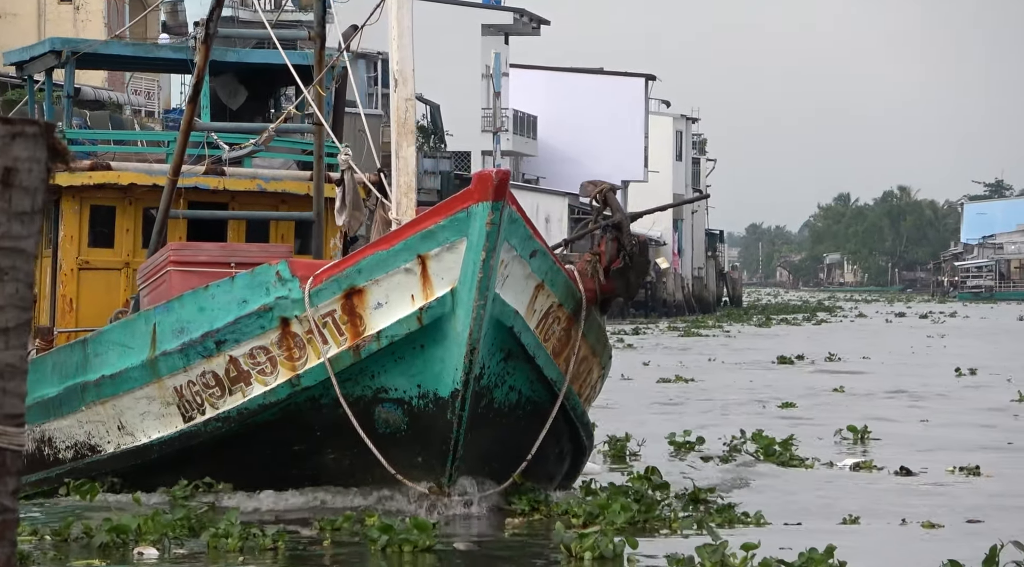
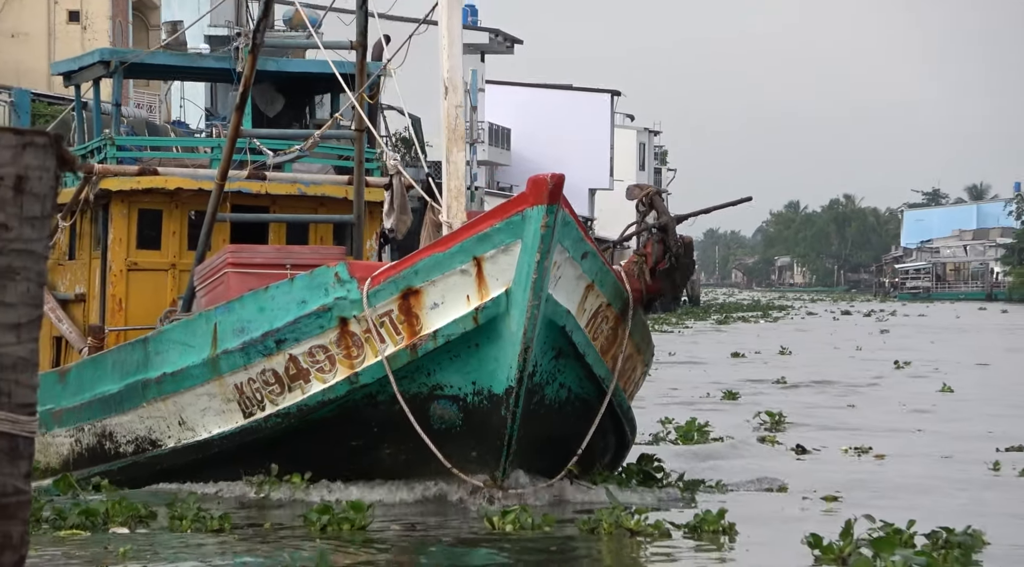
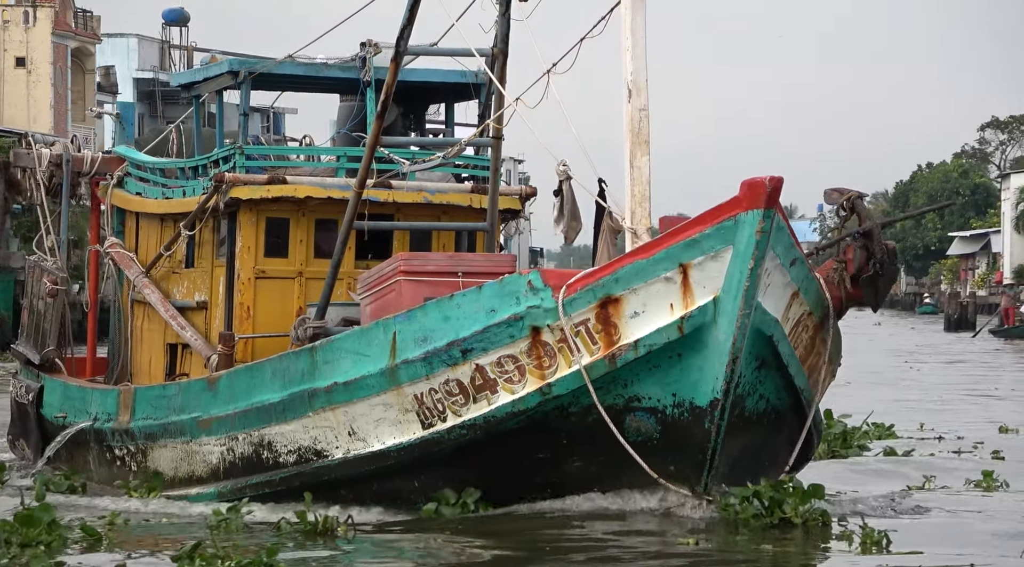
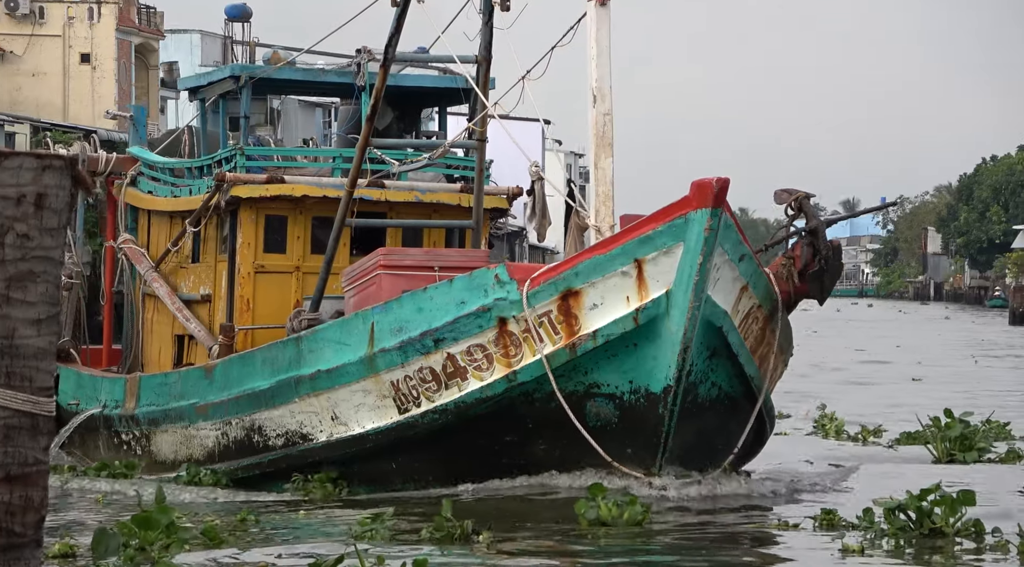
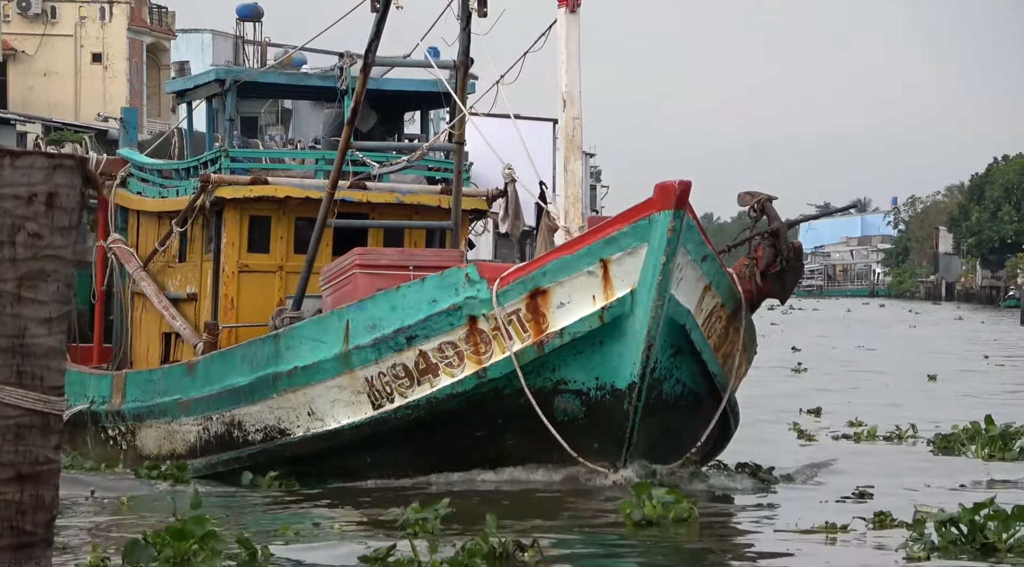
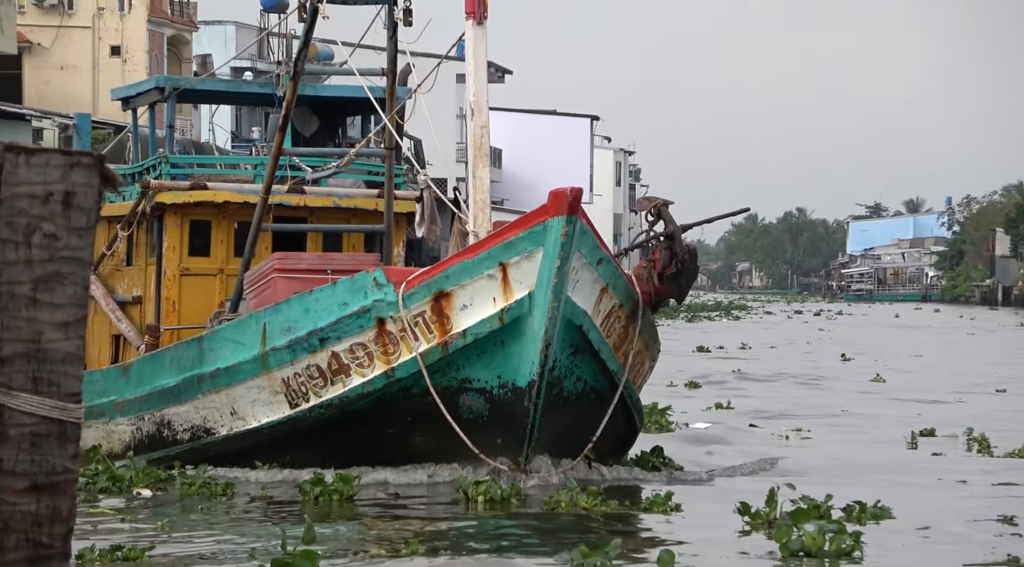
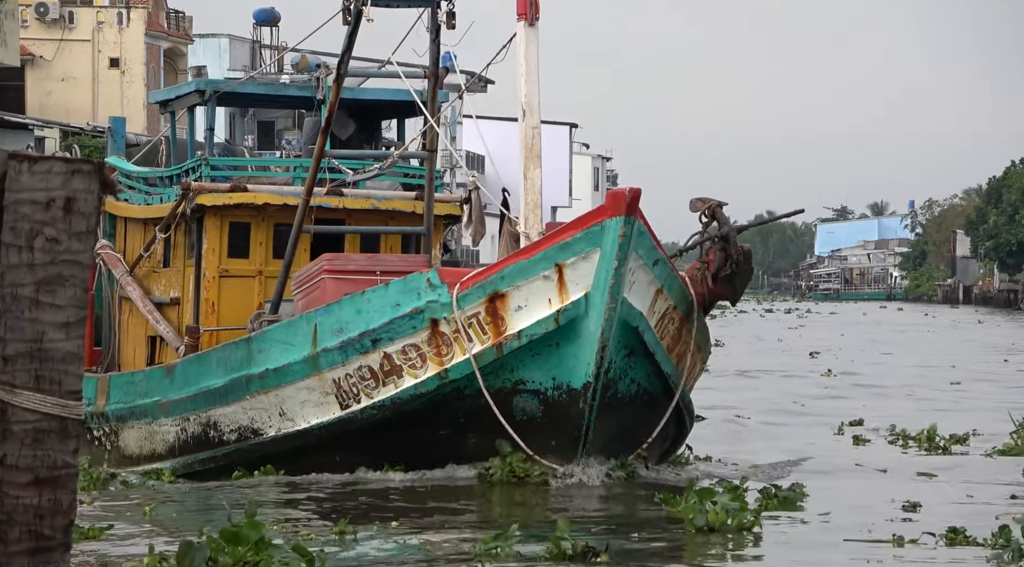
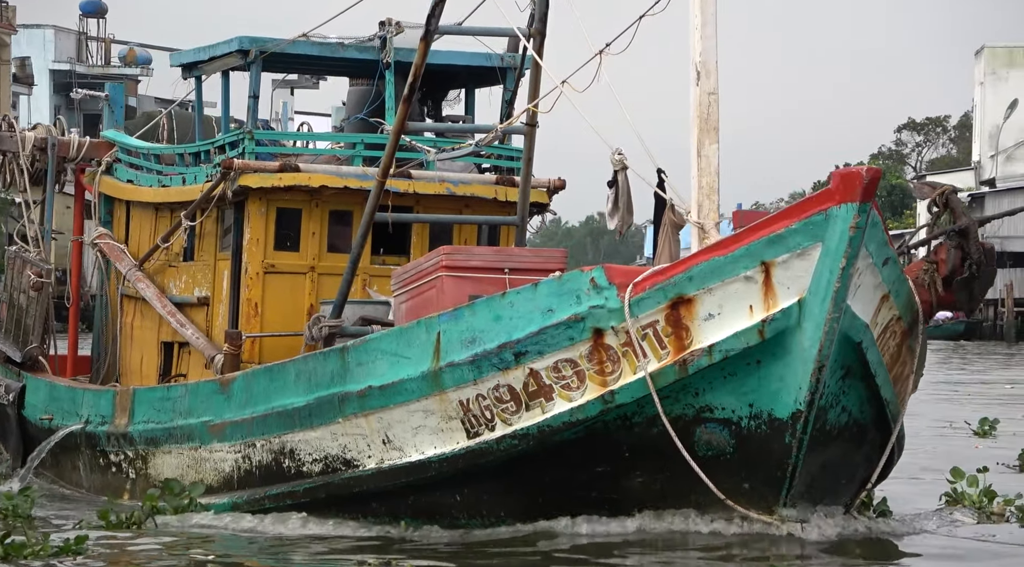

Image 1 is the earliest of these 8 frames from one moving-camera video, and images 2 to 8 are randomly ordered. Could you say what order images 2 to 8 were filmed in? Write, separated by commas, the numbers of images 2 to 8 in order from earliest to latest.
2, 6, 7, 5, 4, 3, 8
